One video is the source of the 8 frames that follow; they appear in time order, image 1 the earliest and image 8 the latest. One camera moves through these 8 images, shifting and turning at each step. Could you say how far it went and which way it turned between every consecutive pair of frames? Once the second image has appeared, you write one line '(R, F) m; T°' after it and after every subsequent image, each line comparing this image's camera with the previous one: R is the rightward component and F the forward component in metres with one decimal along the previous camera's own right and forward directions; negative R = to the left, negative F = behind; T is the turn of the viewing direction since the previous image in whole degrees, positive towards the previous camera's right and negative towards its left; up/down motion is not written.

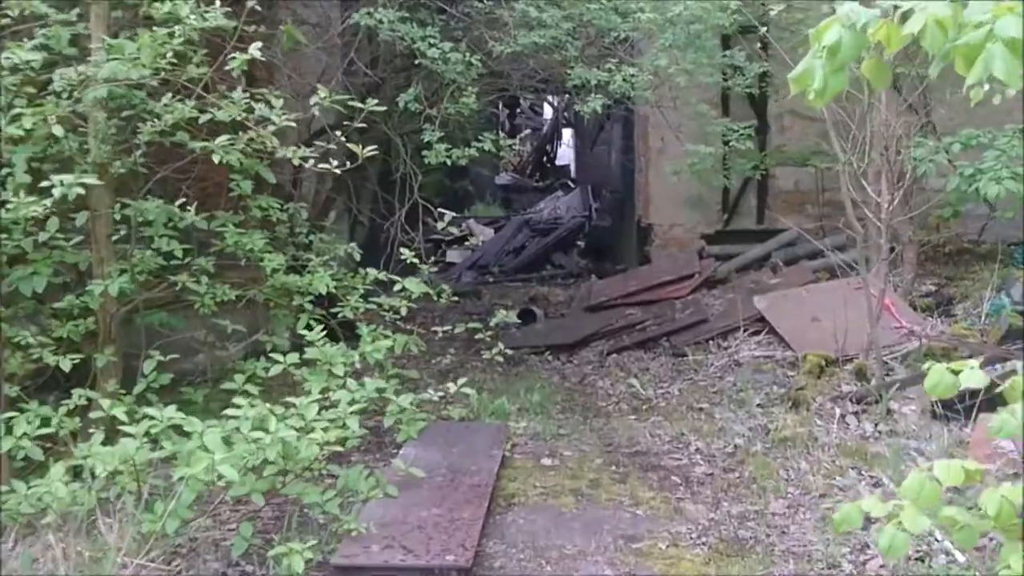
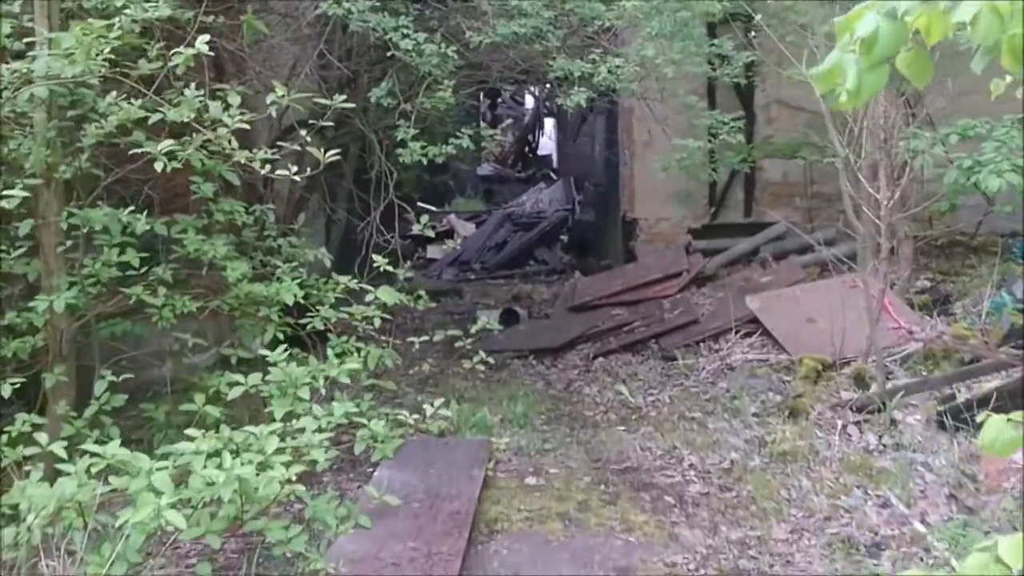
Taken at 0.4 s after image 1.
(0.0, +0.3) m; +1°
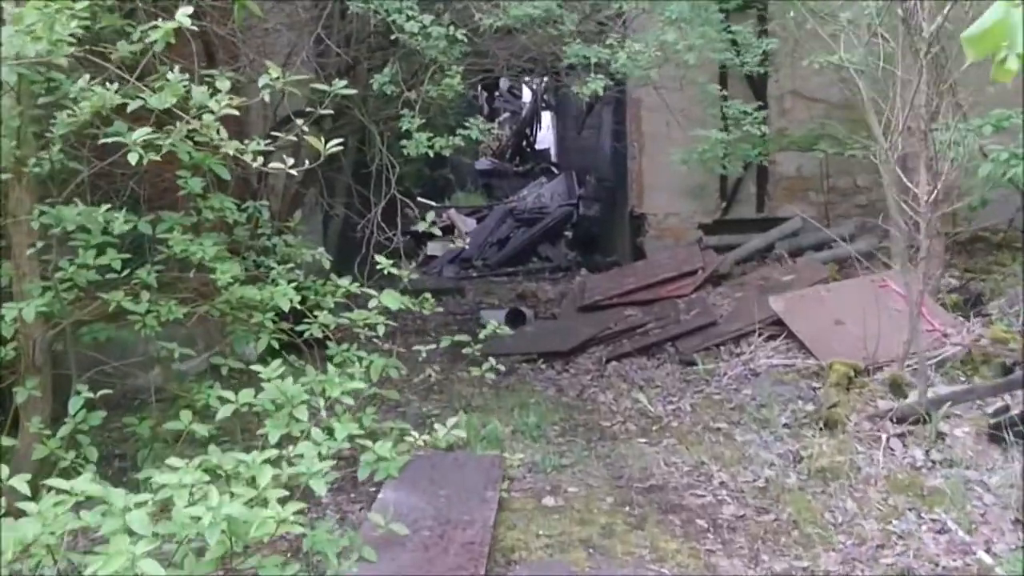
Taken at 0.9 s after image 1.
(-0.1, +0.3) m; 0°
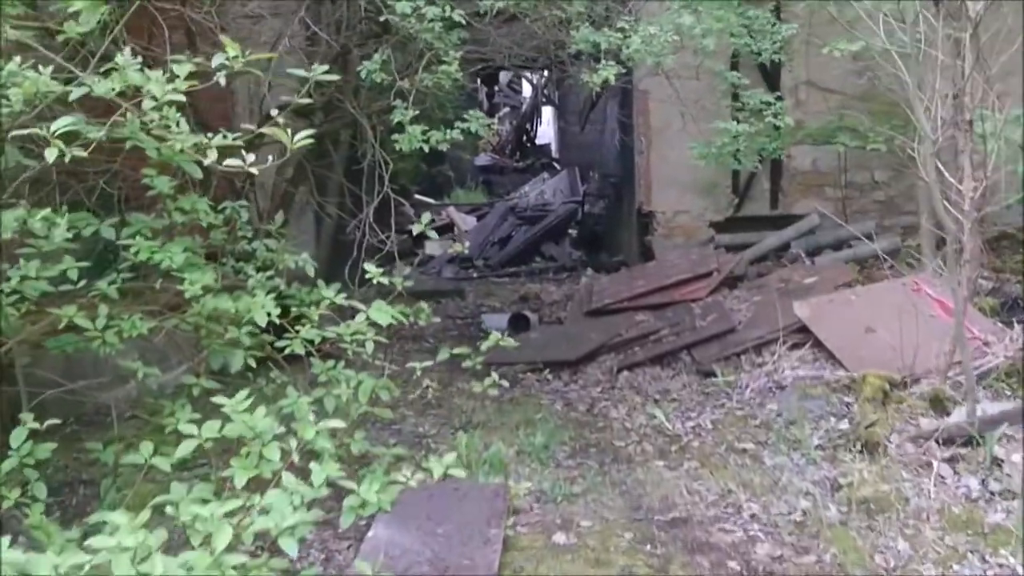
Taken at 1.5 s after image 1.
(0.0, +0.4) m; 0°
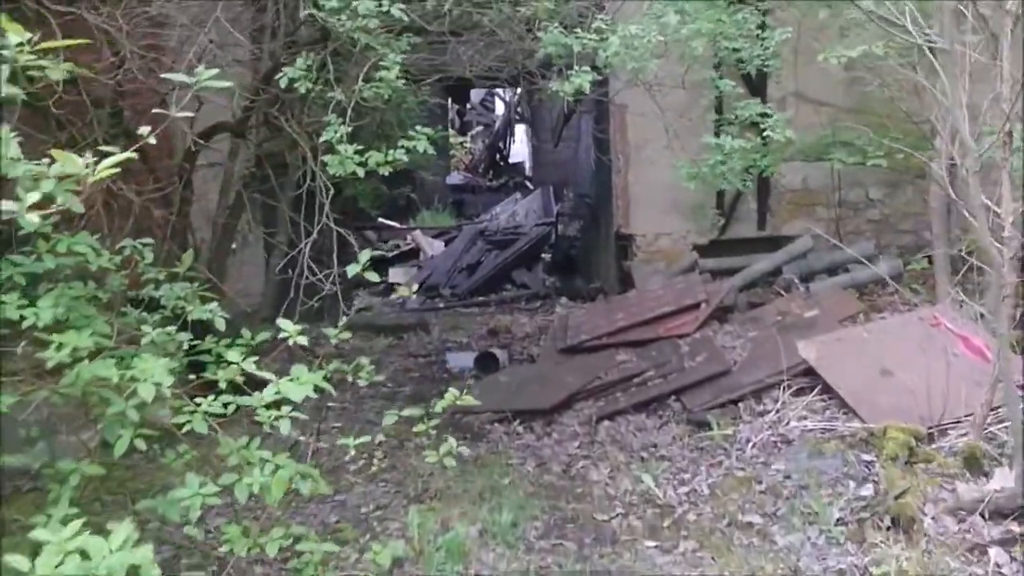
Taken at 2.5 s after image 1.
(+0.1, +0.6) m; +1°
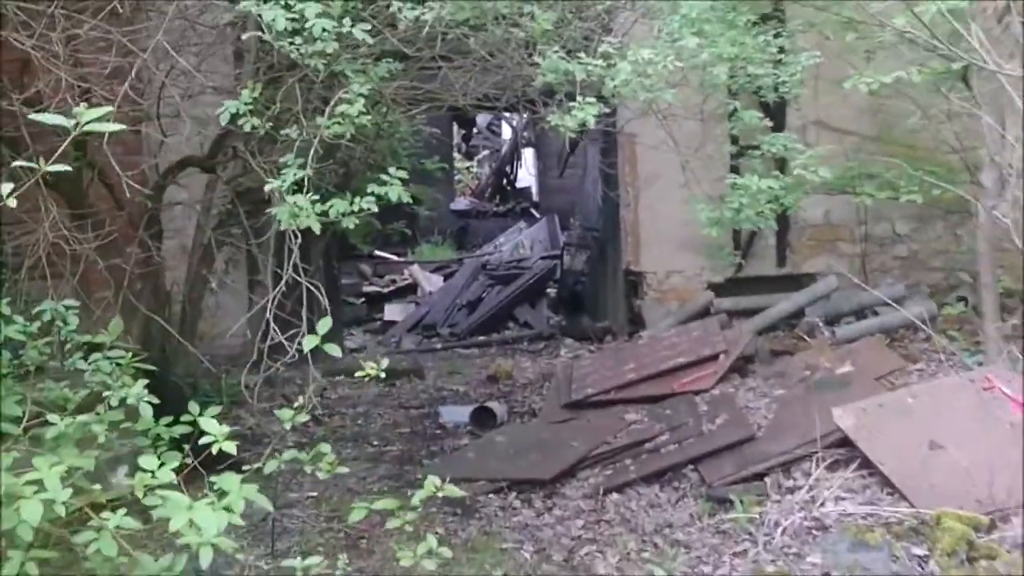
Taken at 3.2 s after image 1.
(0.0, +0.5) m; 0°
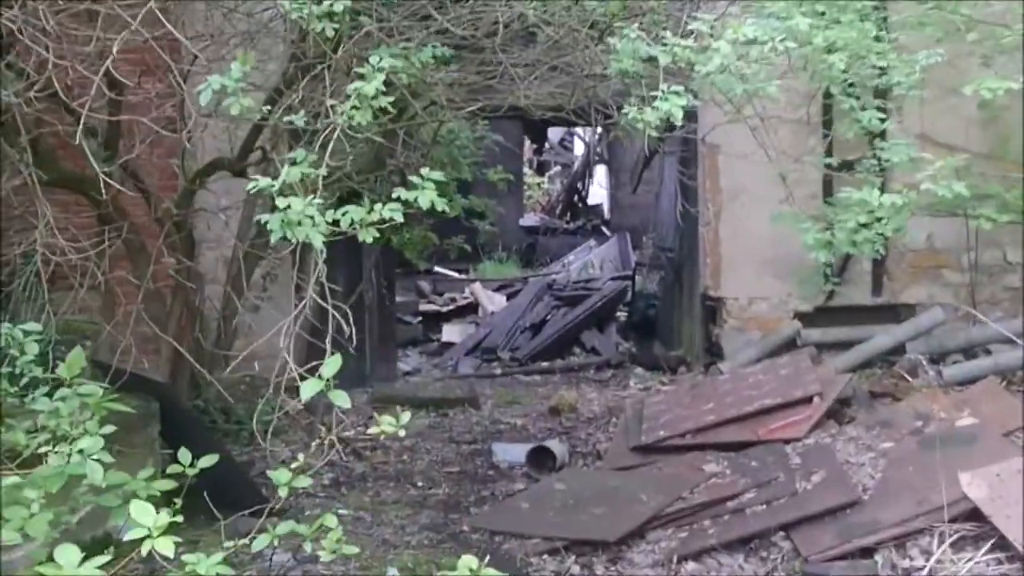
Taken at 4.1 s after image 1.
(0.0, +0.6) m; -3°
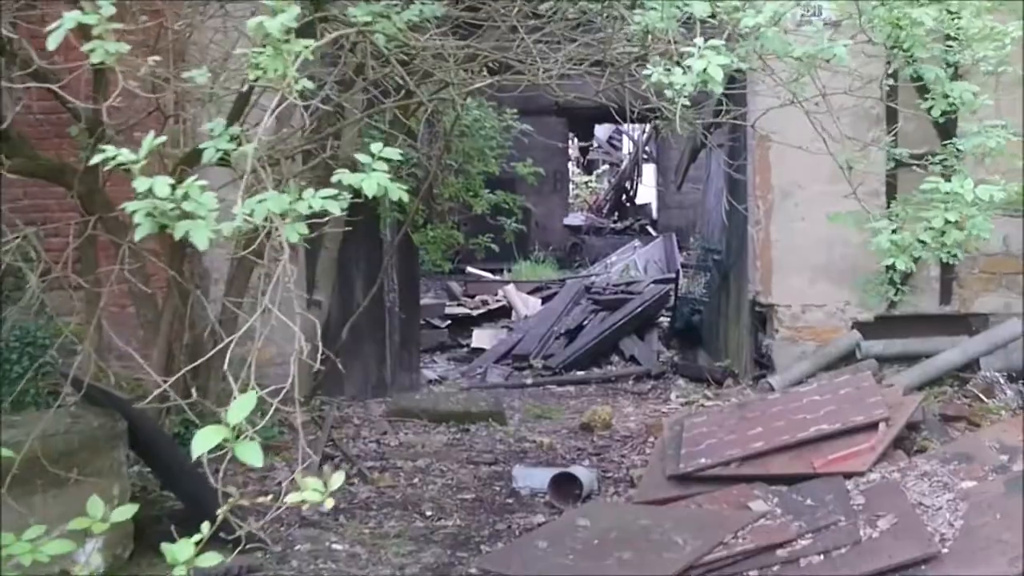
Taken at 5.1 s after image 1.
(+0.1, +0.5) m; -2°
